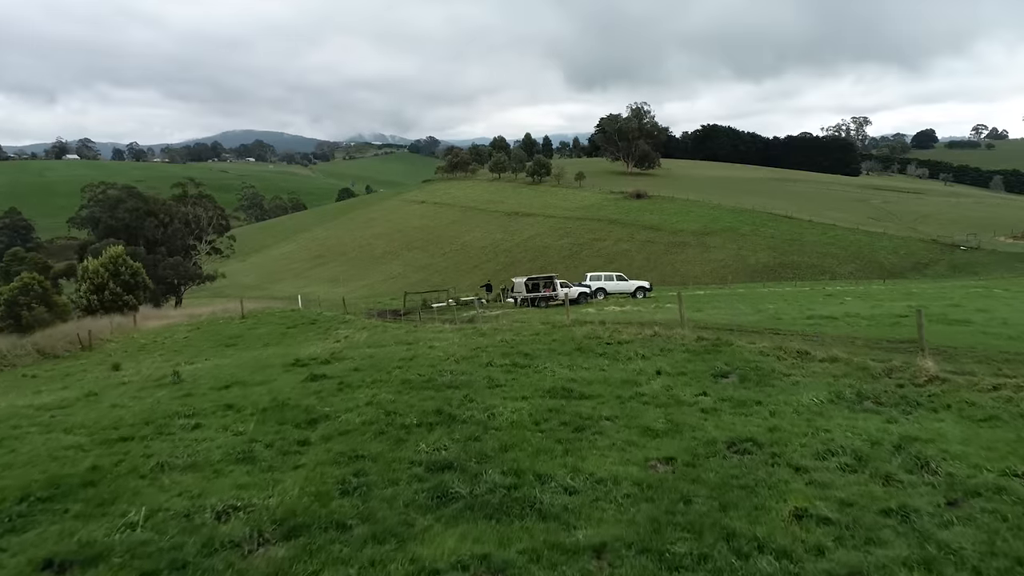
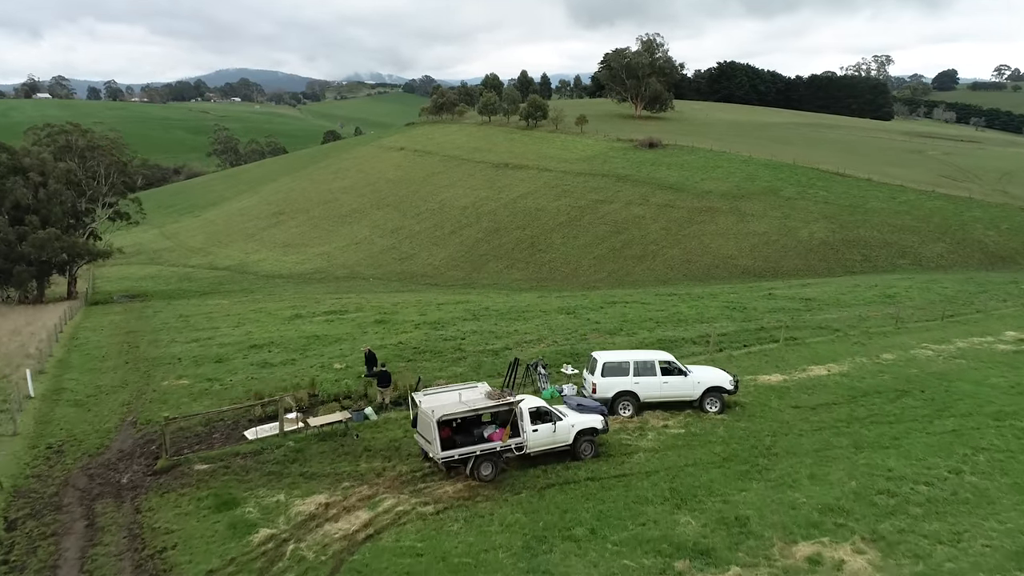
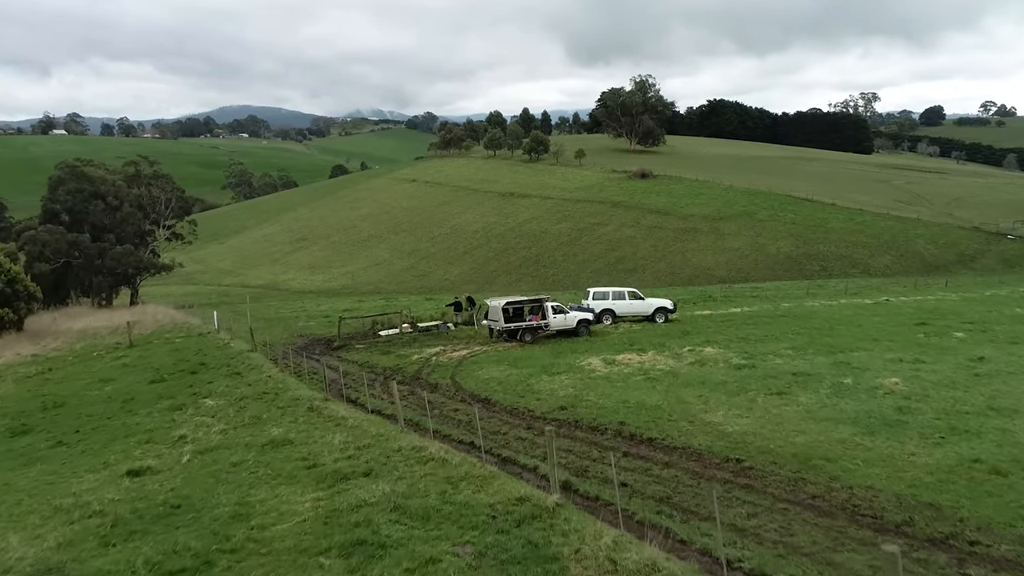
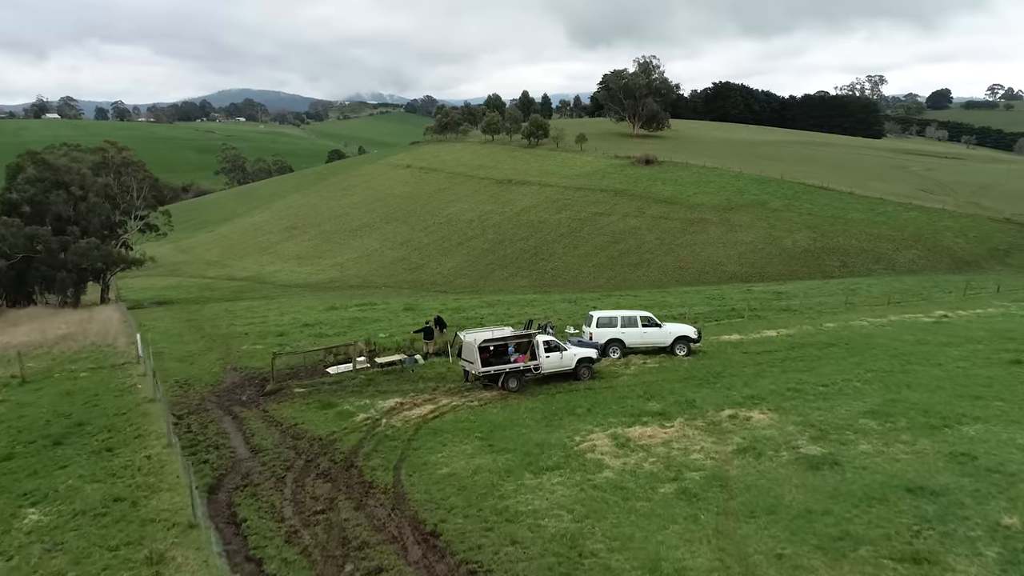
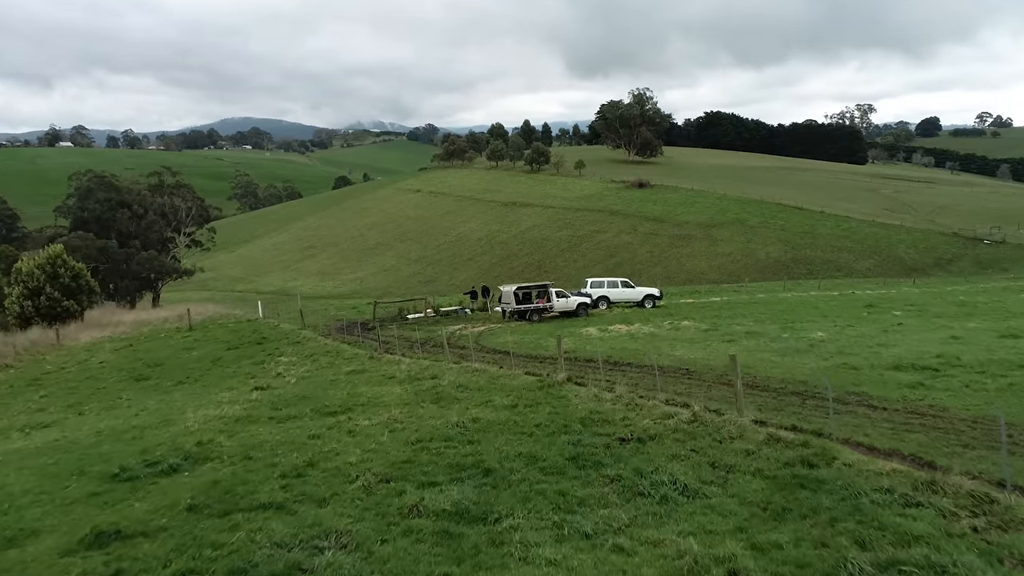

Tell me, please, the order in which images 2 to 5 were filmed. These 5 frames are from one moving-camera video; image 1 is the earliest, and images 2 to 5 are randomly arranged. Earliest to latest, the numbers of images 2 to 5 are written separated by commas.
5, 3, 4, 2
